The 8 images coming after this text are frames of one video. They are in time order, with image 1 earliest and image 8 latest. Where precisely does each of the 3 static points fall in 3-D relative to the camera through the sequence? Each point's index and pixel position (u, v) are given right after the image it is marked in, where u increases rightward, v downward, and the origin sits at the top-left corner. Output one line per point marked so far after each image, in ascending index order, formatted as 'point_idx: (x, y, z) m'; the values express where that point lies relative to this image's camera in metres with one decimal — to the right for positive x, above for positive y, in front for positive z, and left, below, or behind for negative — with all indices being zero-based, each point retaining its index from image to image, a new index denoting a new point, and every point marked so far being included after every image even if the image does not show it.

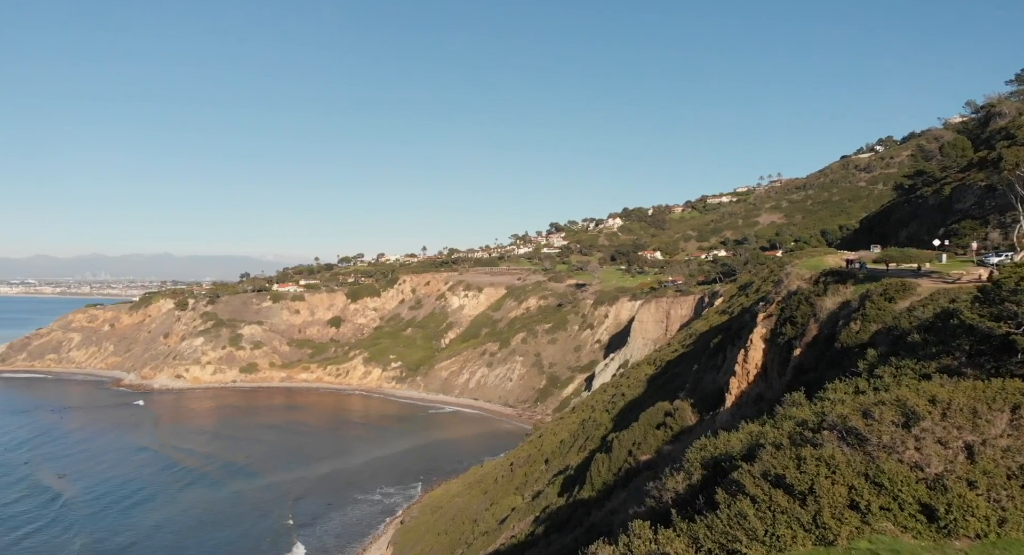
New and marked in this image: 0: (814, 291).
0: (+8.3, -0.4, +19.9) m
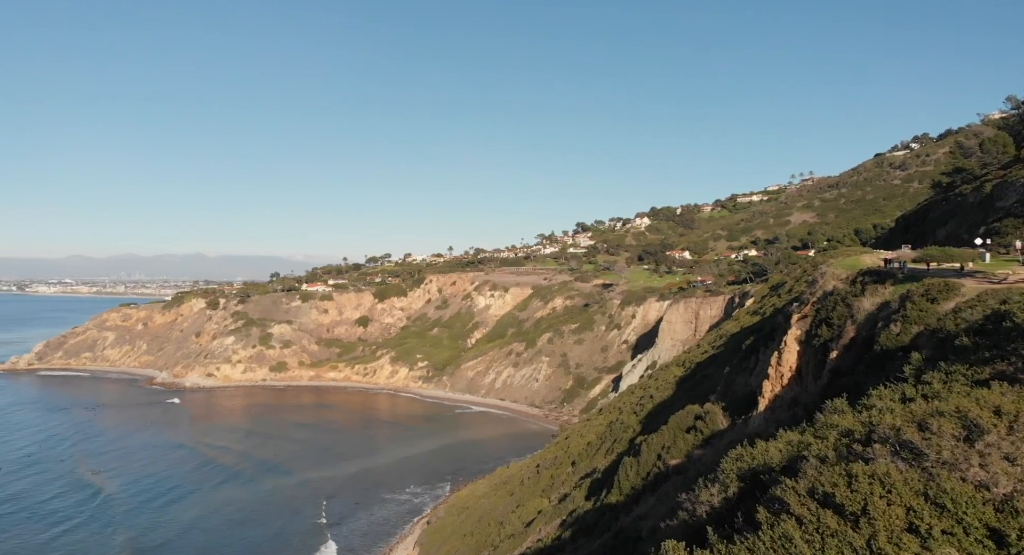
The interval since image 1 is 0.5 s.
0: (+9.1, -0.4, +19.2) m
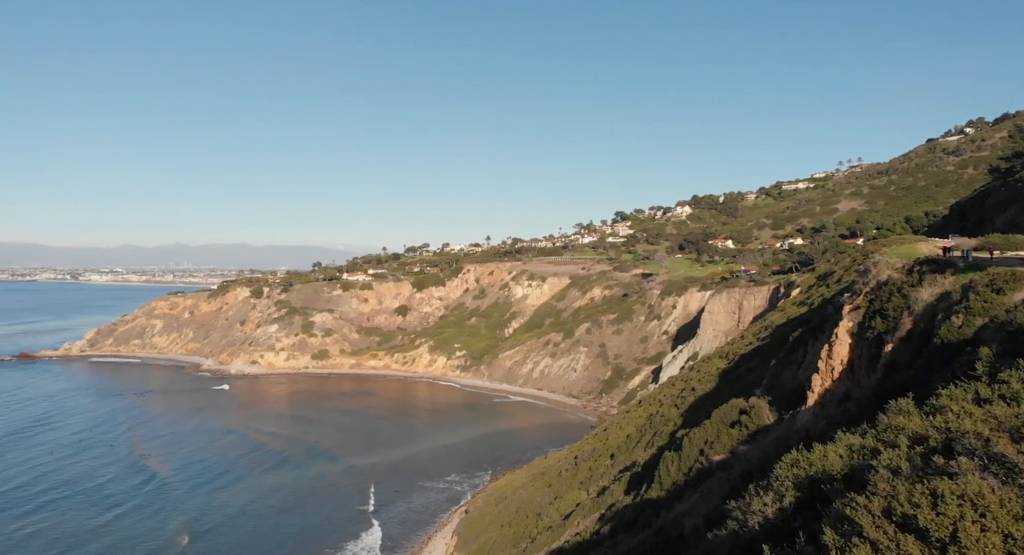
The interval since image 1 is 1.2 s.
0: (+10.0, -0.1, +18.2) m
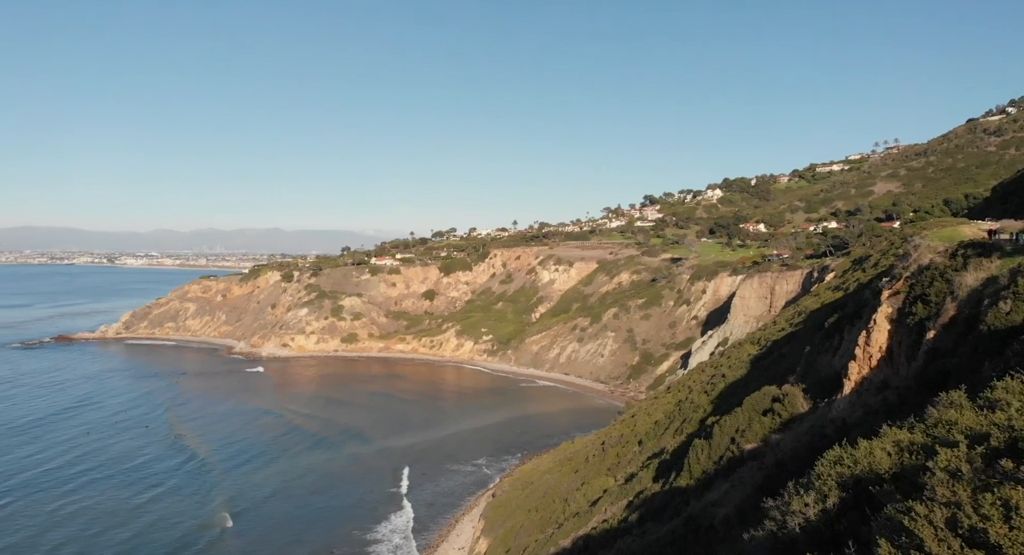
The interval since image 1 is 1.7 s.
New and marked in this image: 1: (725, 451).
0: (+10.7, +0.3, +17.5) m
1: (+5.8, -4.8, +19.7) m
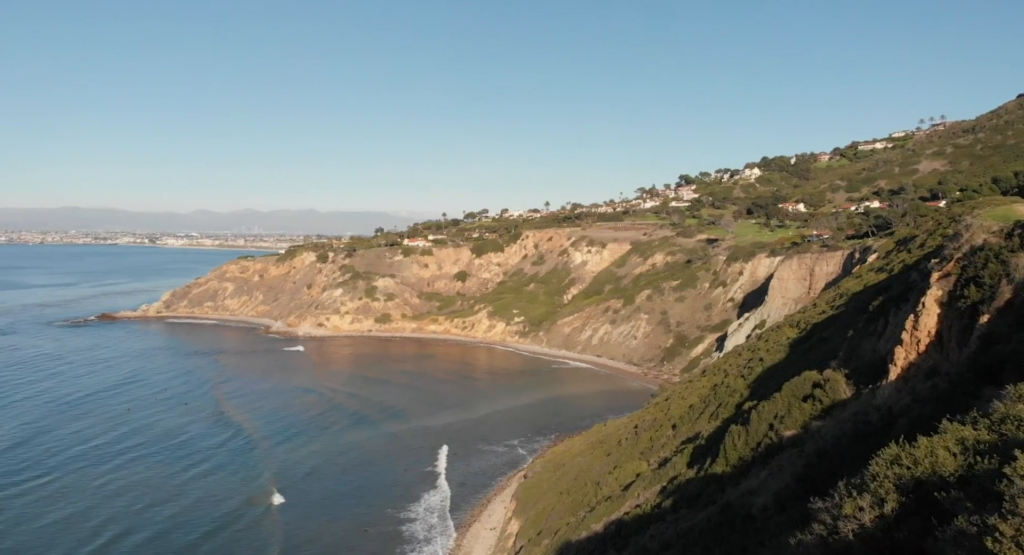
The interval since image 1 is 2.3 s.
0: (+11.4, +0.7, +16.6) m
1: (+6.7, -4.3, +19.1) m
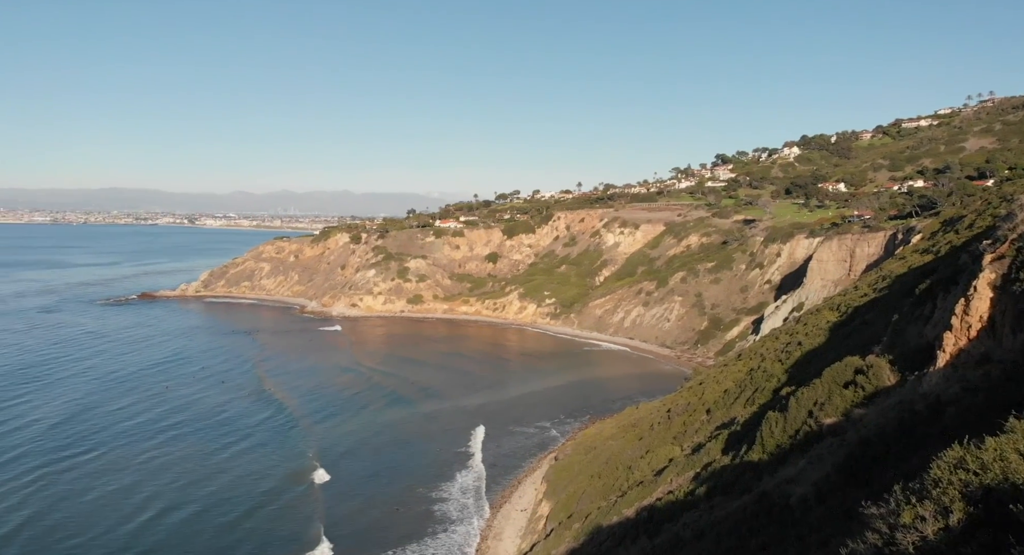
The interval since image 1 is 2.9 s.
0: (+12.1, +1.1, +15.6) m
1: (+7.5, -3.8, +18.5) m
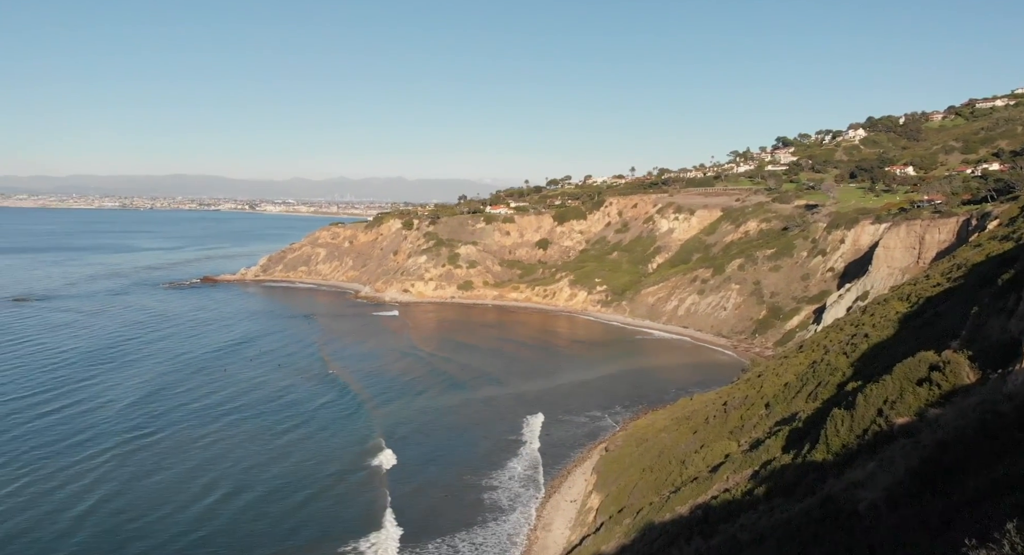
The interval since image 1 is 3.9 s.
0: (+13.1, +1.3, +14.0) m
1: (+8.7, -3.5, +17.4) m
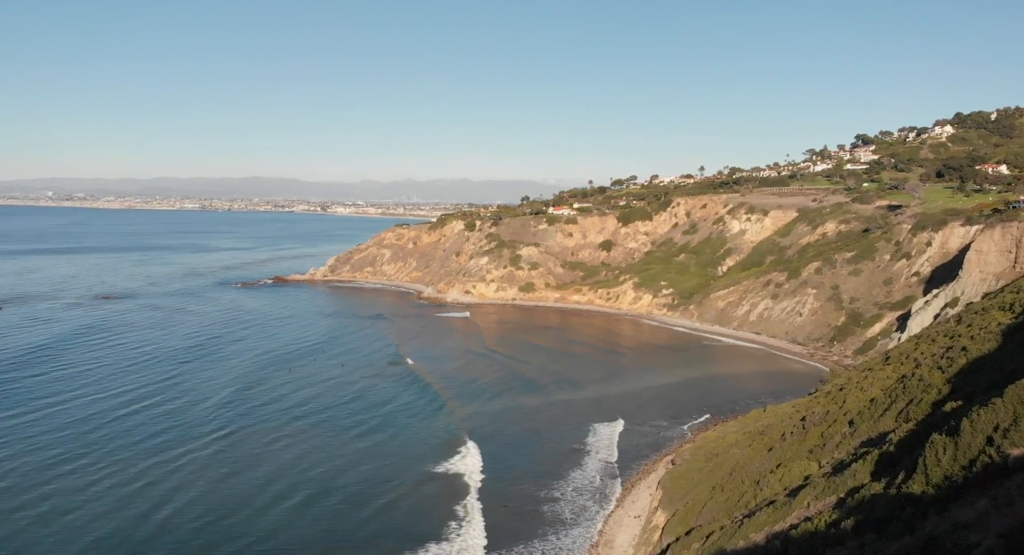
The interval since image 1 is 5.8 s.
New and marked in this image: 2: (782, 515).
0: (+14.1, +1.0, +11.7) m
1: (+10.0, -3.8, +15.4) m
2: (+7.4, -6.5, +19.7) m
